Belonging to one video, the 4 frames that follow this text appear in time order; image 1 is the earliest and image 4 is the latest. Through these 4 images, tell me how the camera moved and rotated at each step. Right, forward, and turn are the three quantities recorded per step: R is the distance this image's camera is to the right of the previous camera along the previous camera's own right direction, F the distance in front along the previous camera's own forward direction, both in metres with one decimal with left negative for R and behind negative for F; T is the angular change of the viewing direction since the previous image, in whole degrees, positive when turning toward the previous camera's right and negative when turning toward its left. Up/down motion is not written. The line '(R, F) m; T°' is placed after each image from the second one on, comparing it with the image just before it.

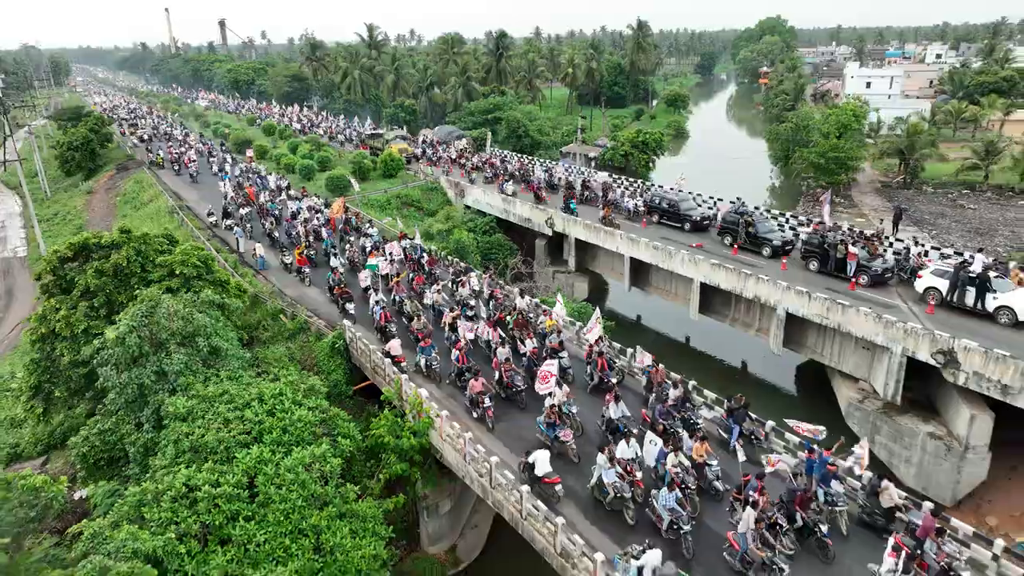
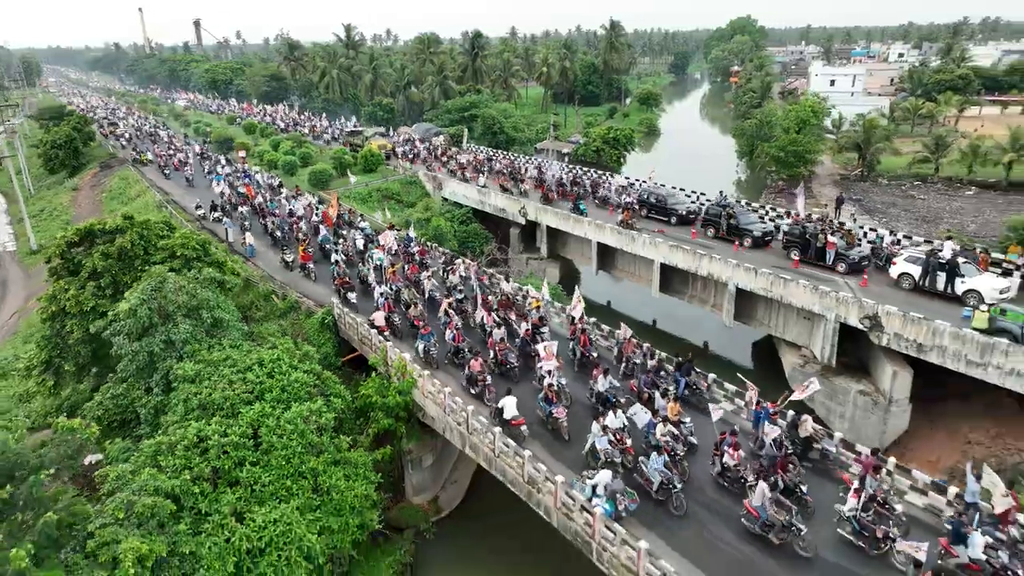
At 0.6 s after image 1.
(+0.1, -2.0) m; +2°
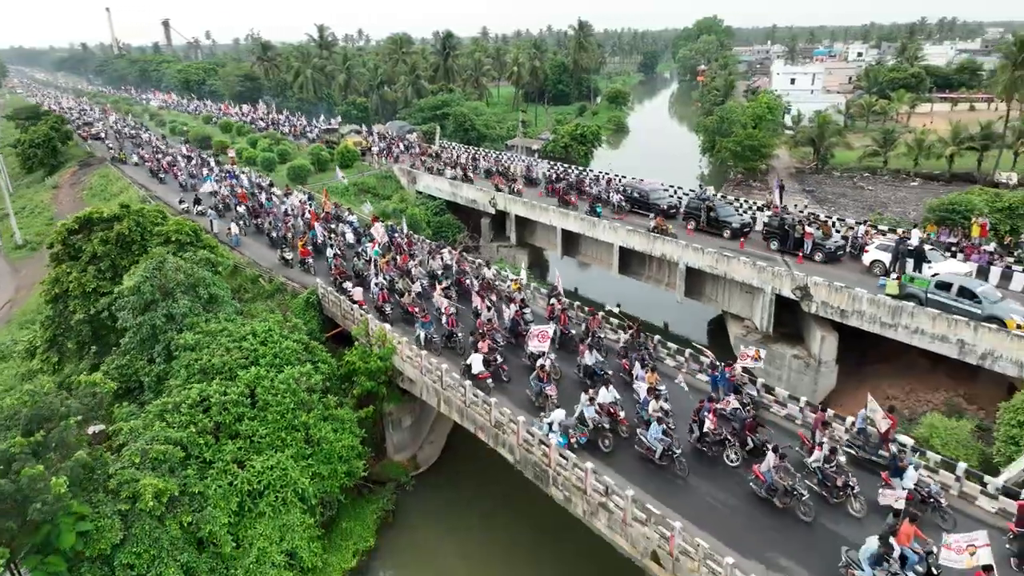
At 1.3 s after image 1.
(+0.2, -2.2) m; +2°
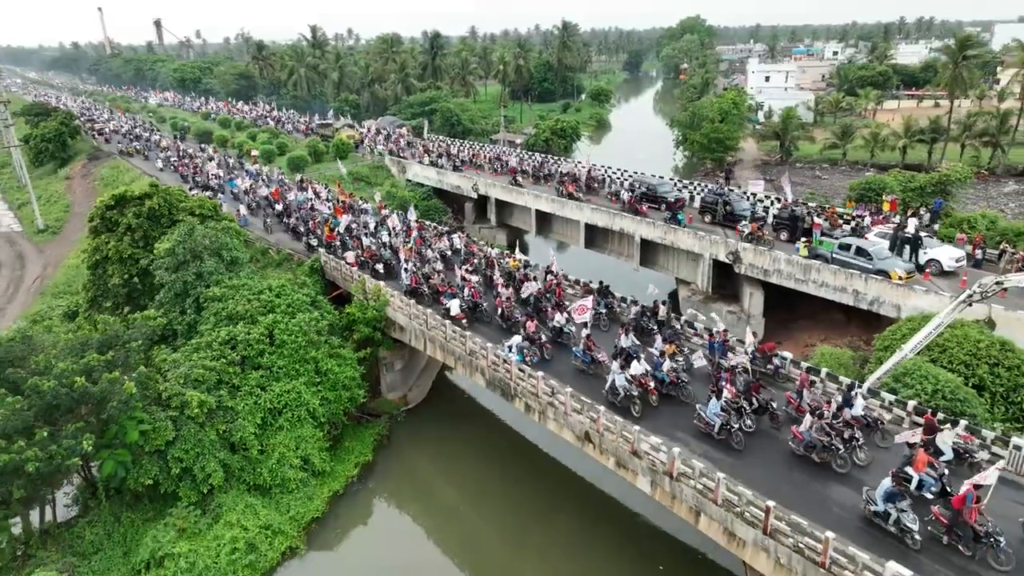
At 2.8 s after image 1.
(+0.6, -4.0) m; +1°
